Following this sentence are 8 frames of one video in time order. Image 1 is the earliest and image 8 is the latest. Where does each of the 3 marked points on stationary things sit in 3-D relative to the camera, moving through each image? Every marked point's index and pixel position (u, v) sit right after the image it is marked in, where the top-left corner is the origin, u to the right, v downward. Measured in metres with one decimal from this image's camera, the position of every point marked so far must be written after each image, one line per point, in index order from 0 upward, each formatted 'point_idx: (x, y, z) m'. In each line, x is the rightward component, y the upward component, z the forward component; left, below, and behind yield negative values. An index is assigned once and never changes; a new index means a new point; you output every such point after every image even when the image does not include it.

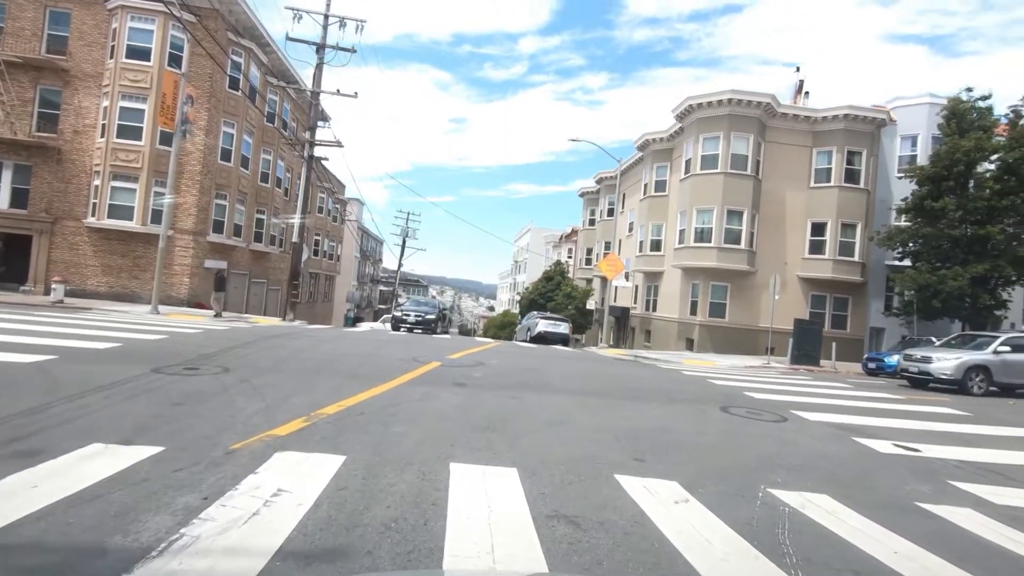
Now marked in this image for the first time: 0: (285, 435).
0: (-2.5, -1.6, +5.9) m
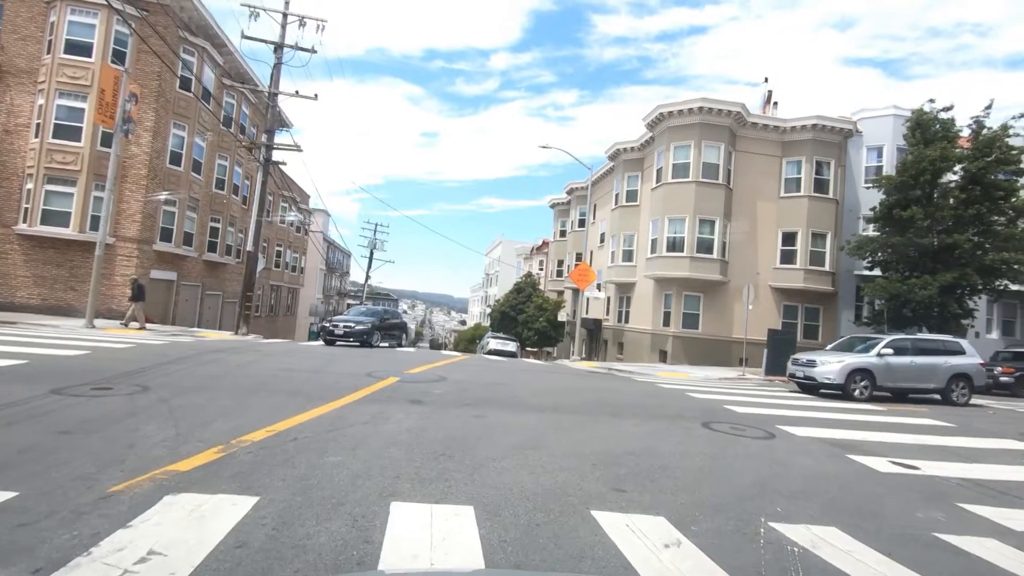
0: (-2.9, -1.6, +4.8) m
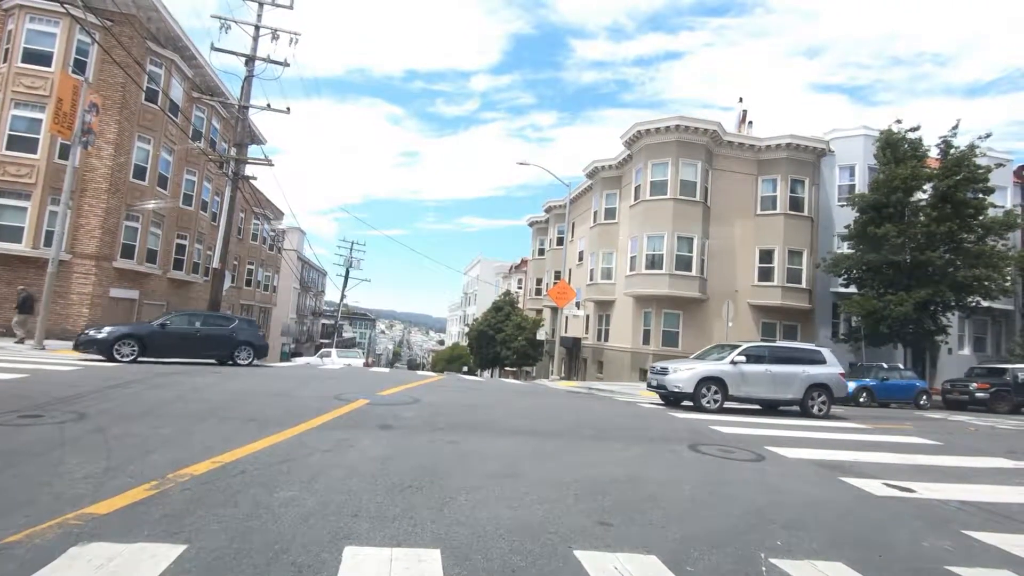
0: (-3.1, -1.7, +4.1) m
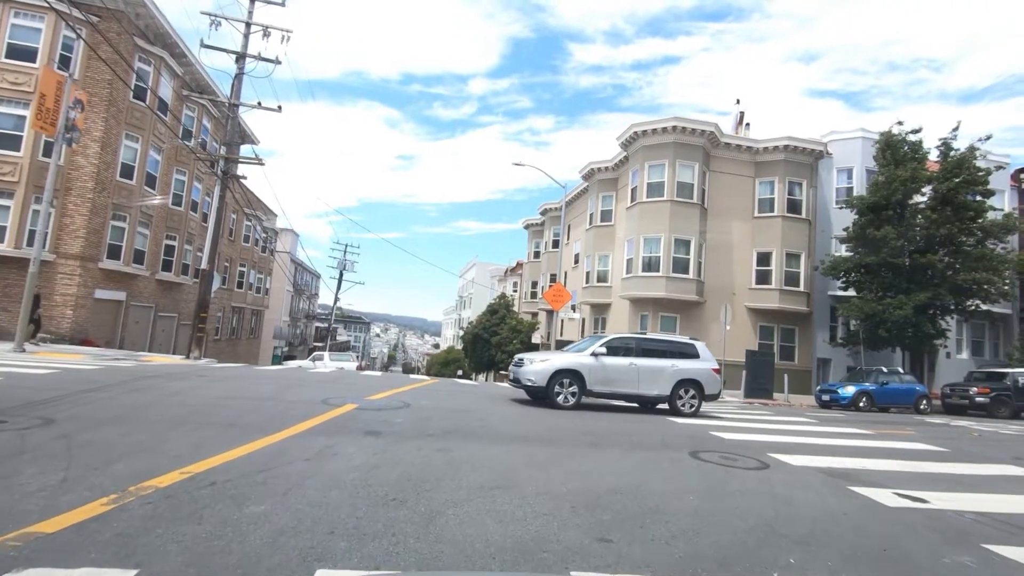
0: (-3.2, -1.7, +3.7) m
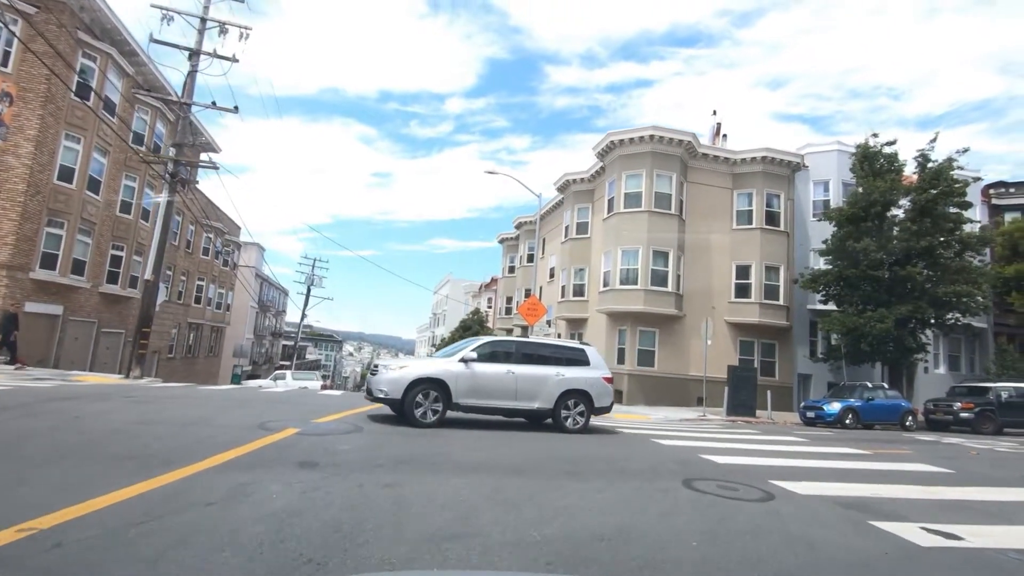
0: (-3.4, -1.6, +2.4) m
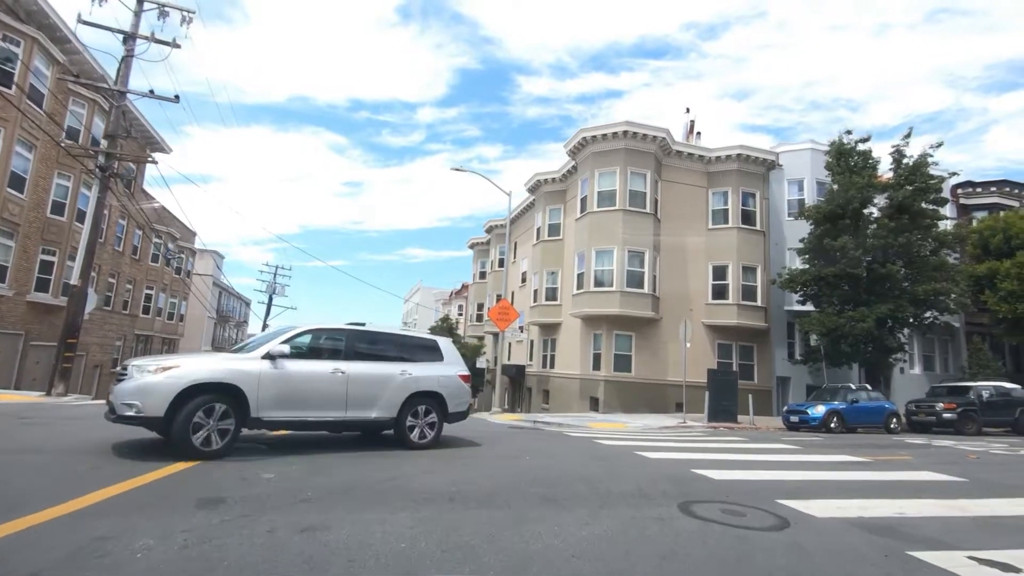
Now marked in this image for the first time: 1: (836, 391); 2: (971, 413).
0: (-3.6, -1.4, +0.9) m
1: (+11.6, -3.7, +19.3) m
2: (+17.0, -4.6, +19.9) m
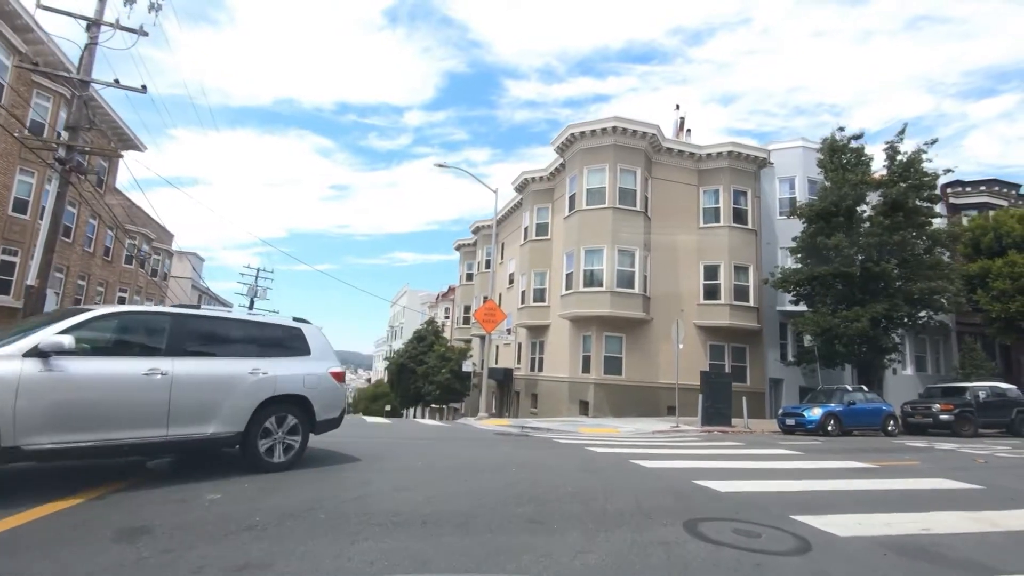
0: (-3.7, -1.3, +0.1) m
1: (+11.1, -3.6, +18.7) m
2: (+16.5, -4.6, +19.5) m
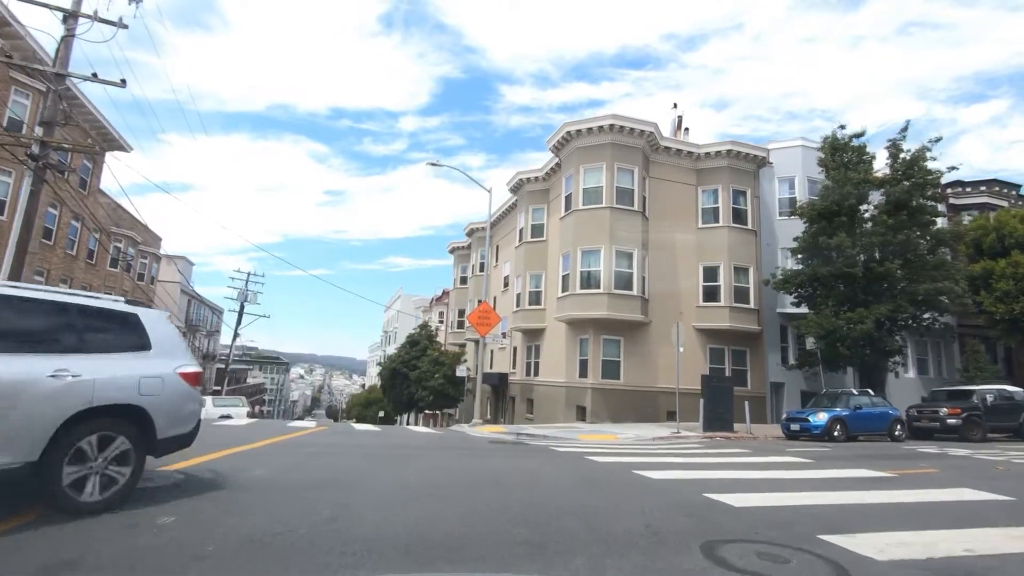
0: (-3.7, -1.2, -0.6) m
1: (+11.0, -3.7, +18.2) m
2: (+16.3, -4.6, +18.9) m
